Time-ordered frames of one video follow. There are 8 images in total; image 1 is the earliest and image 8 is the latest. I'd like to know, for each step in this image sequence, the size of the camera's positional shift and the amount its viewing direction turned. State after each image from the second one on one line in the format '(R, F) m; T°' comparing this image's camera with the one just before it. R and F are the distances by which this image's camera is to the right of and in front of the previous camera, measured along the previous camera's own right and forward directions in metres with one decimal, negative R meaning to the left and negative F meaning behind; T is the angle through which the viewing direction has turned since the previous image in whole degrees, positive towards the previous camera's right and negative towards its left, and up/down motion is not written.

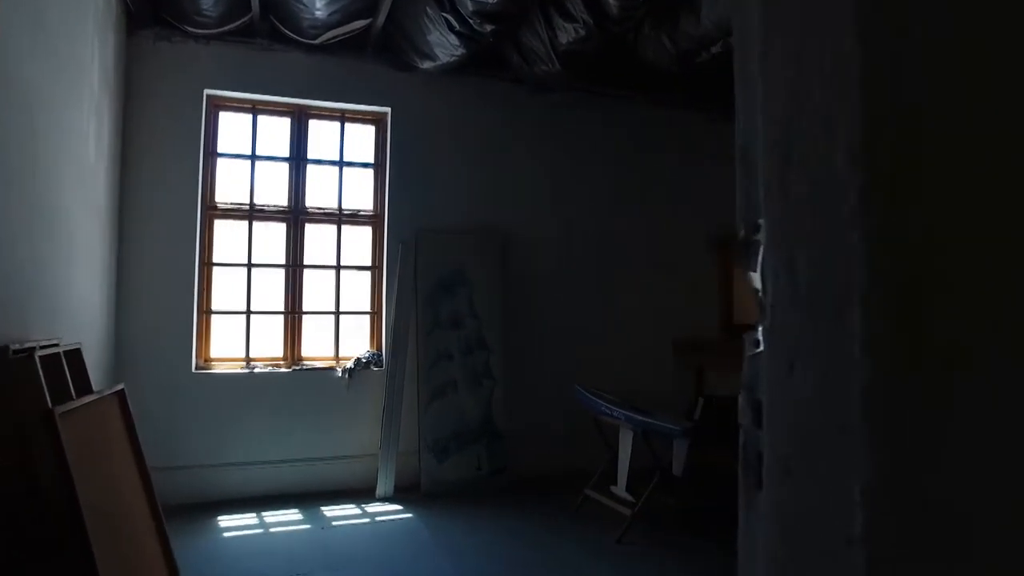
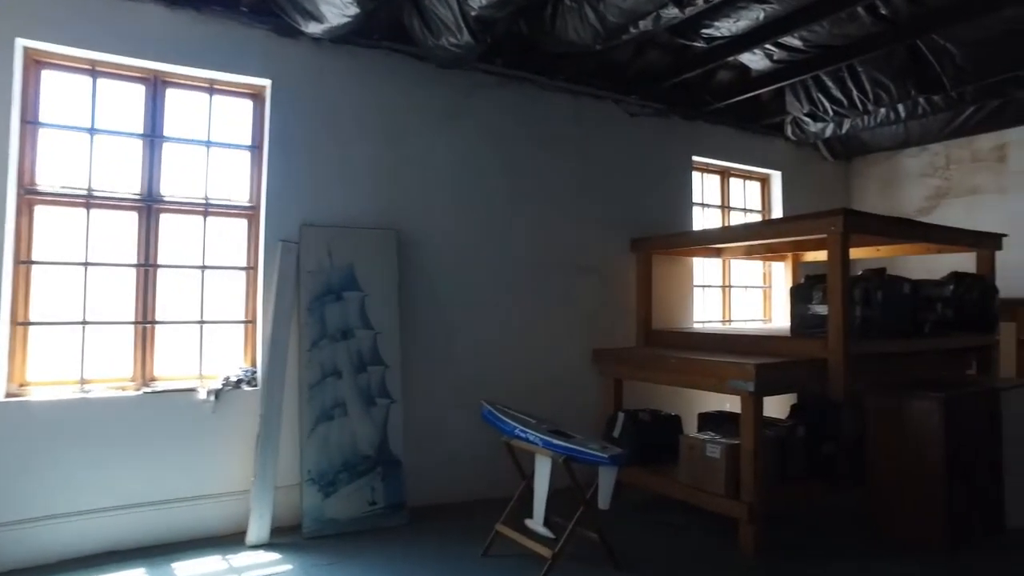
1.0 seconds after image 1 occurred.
(0.0, +0.5) m; +8°
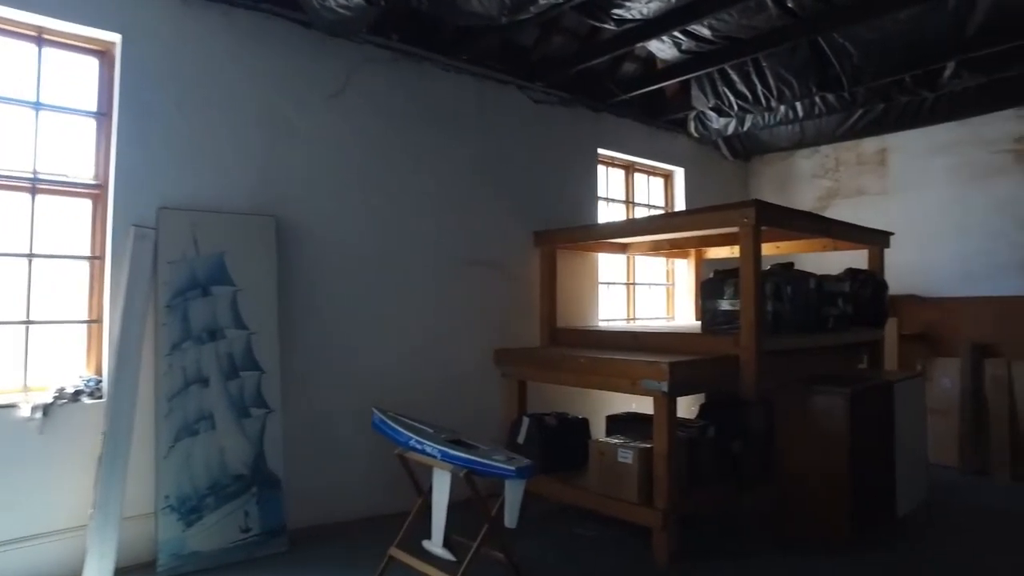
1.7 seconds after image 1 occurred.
(0.0, +0.3) m; +9°
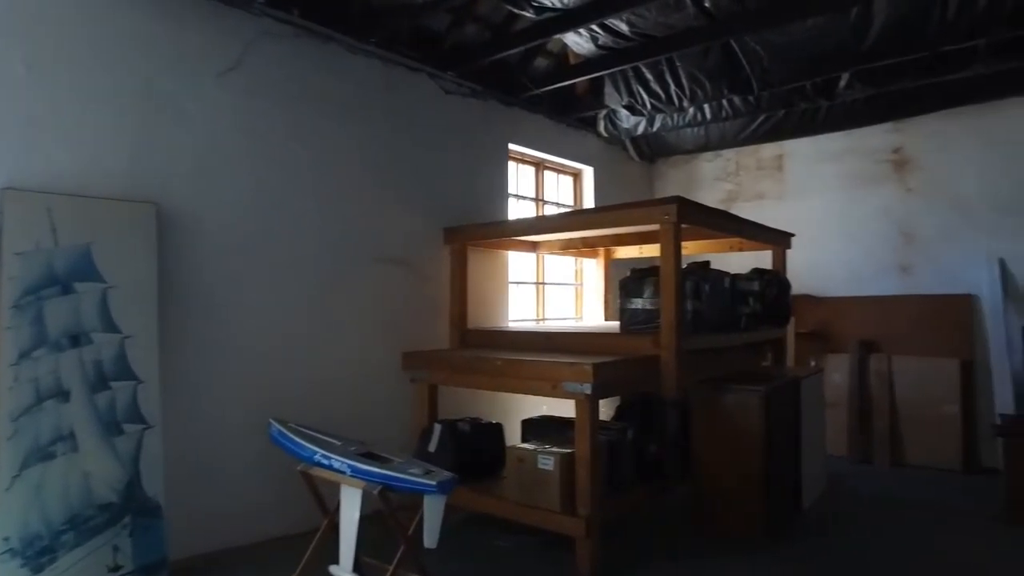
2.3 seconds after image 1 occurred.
(-0.1, +0.2) m; +9°
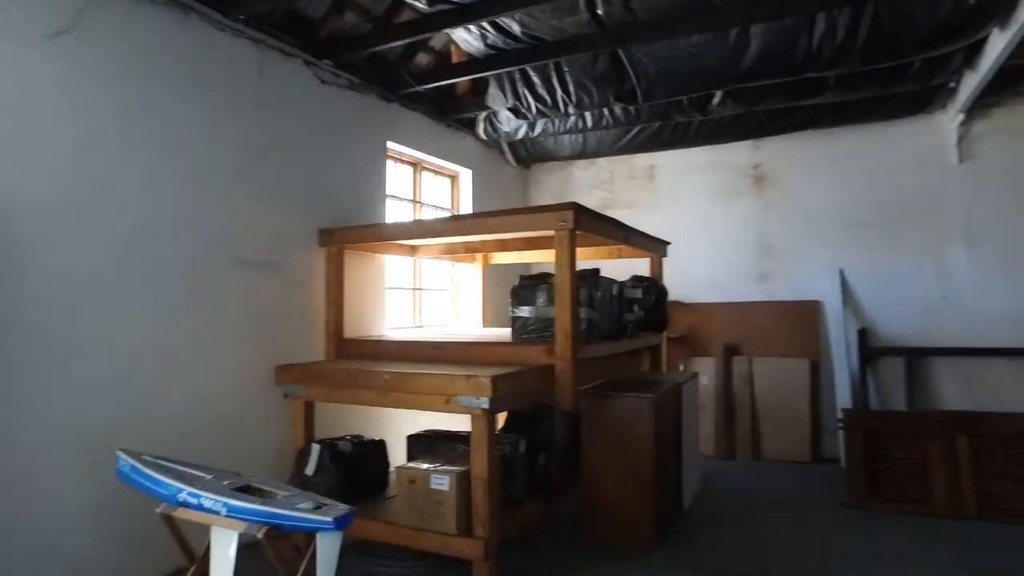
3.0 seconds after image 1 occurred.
(-0.2, +0.2) m; +13°
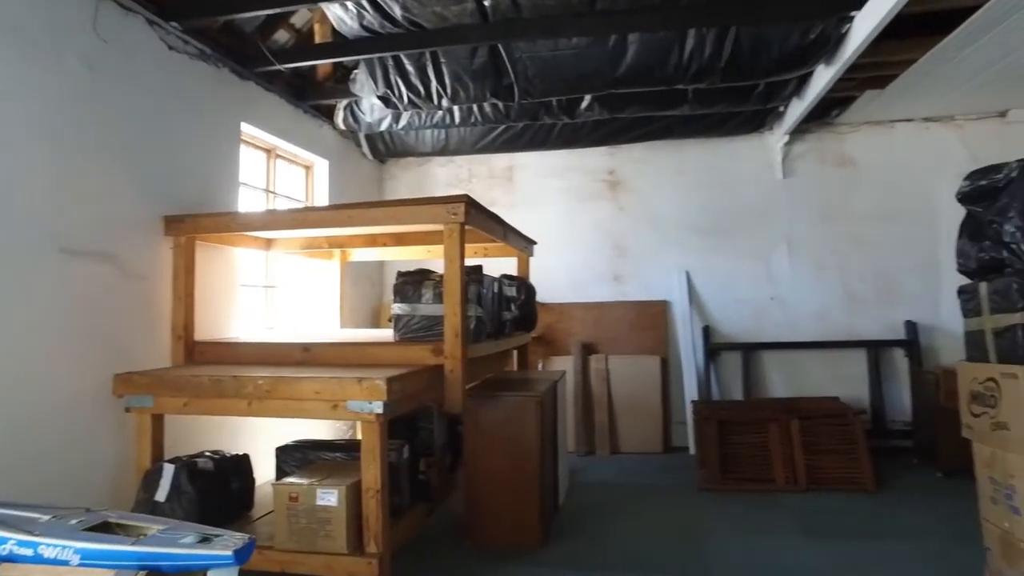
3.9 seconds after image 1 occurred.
(-0.3, +0.2) m; +16°
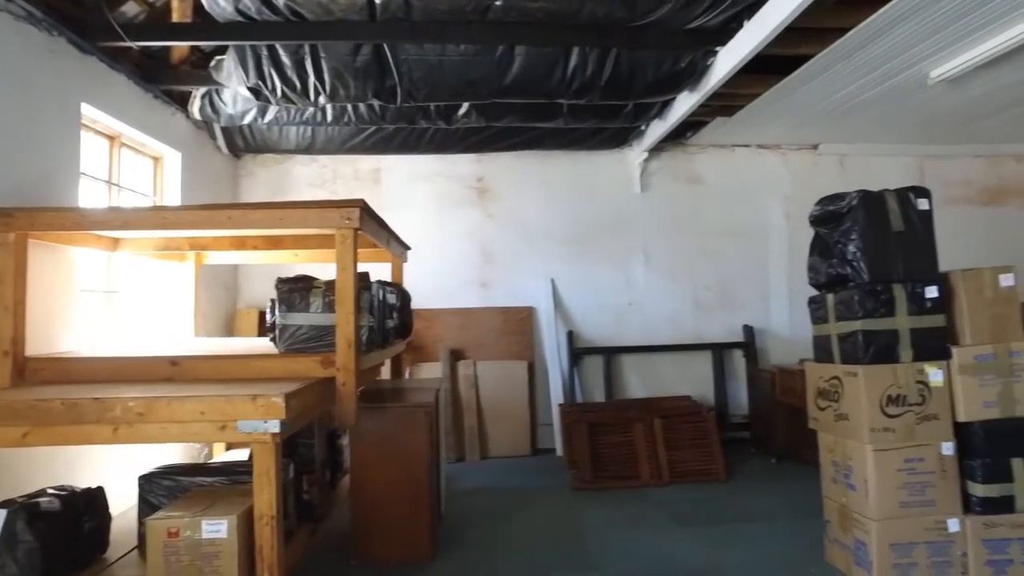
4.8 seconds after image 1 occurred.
(-0.3, +0.1) m; +15°
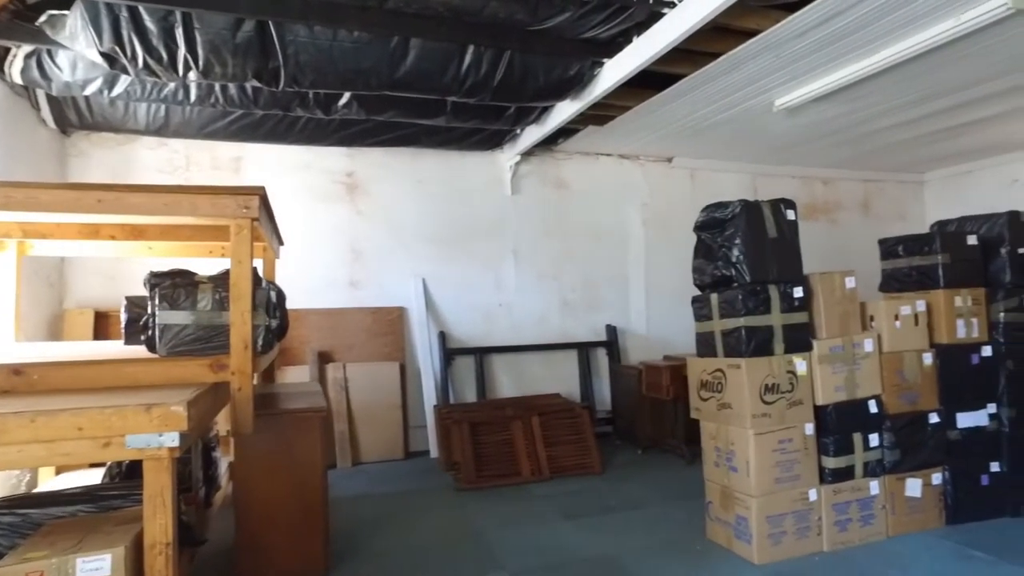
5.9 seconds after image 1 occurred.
(-0.4, +0.1) m; +15°
